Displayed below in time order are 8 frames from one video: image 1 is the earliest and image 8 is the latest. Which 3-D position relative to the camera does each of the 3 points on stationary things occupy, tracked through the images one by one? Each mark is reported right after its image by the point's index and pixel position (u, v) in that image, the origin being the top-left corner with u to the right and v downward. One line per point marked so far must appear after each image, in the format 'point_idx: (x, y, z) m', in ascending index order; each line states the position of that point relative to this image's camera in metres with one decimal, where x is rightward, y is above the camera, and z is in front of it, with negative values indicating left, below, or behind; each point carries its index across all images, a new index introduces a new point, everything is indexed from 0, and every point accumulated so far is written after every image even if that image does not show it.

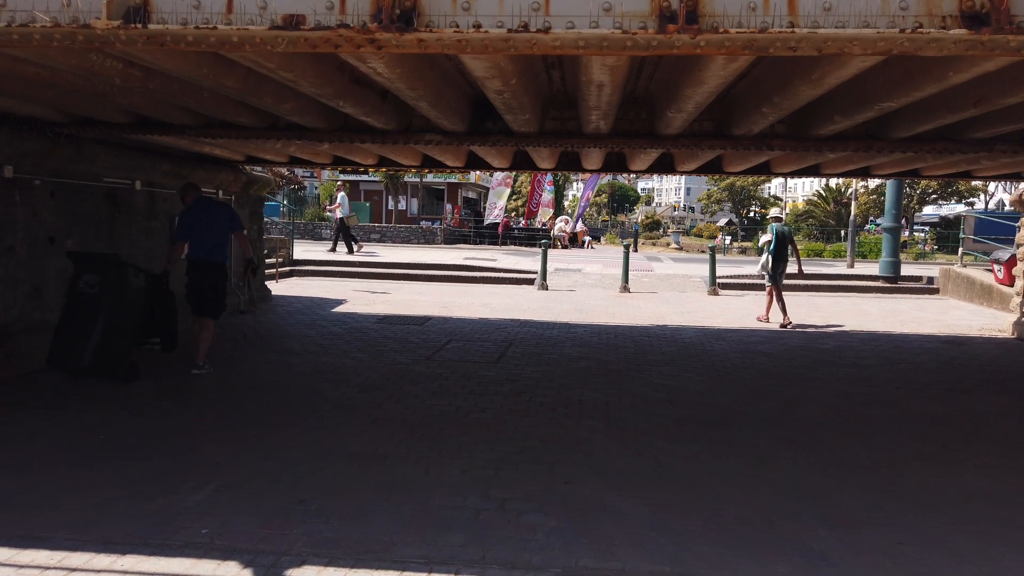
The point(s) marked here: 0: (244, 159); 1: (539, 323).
0: (-3.9, +1.9, +10.9) m
1: (+0.4, -0.5, +11.2) m
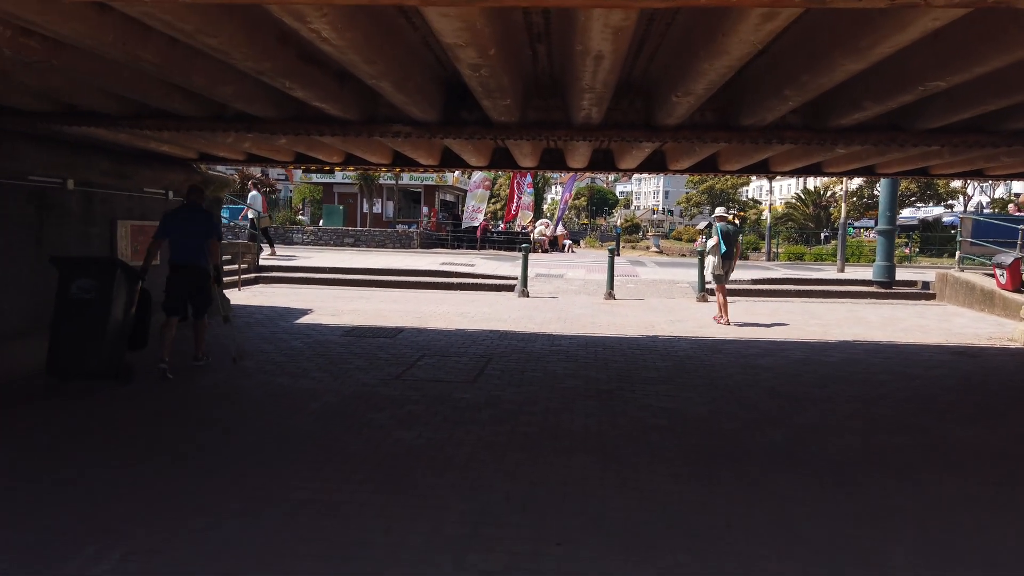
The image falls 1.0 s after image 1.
0: (-4.1, +1.7, +9.9) m
1: (+0.1, -0.6, +10.4) m
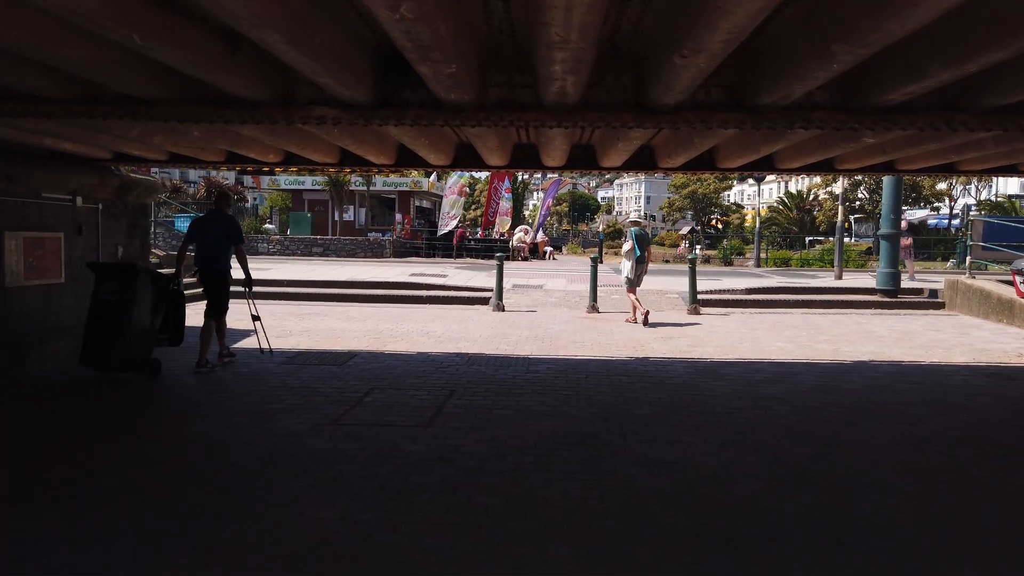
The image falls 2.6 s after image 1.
0: (-4.5, +1.5, +8.5) m
1: (-0.3, -0.8, +9.0) m
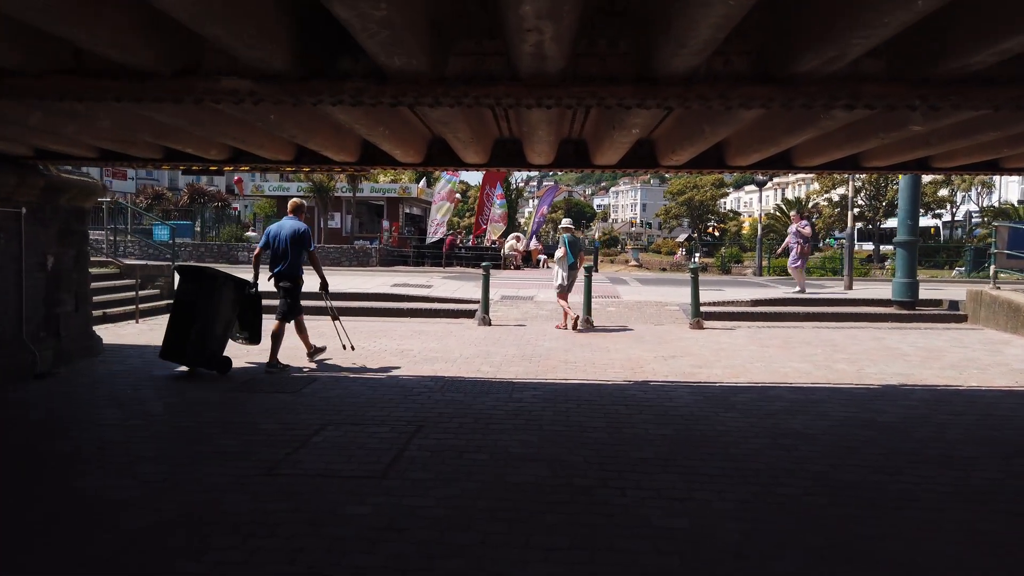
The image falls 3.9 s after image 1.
0: (-4.7, +1.3, +7.4) m
1: (-0.5, -1.0, +7.9) m
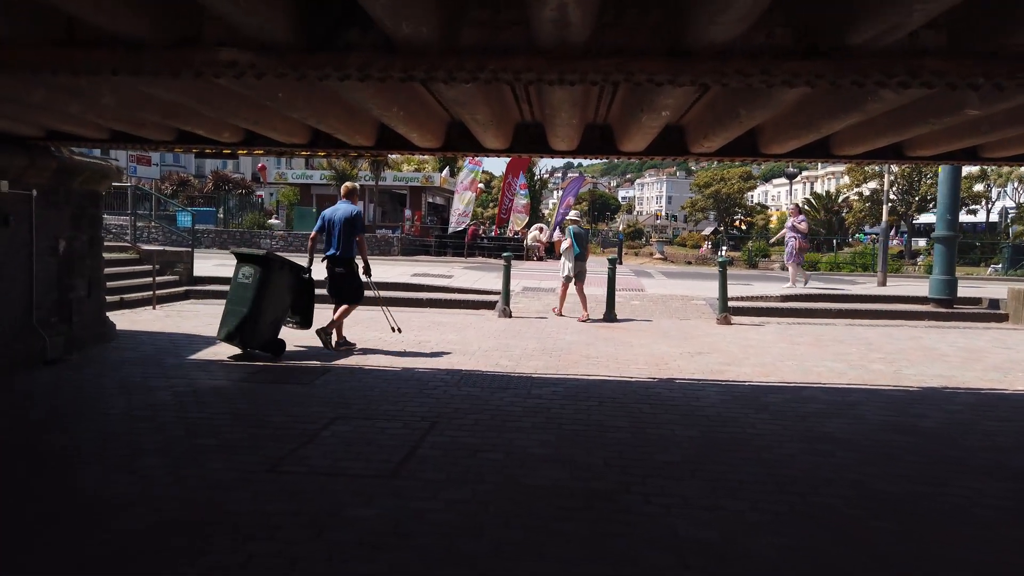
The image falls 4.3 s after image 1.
0: (-4.5, +1.5, +7.3) m
1: (-0.3, -0.9, +7.6) m
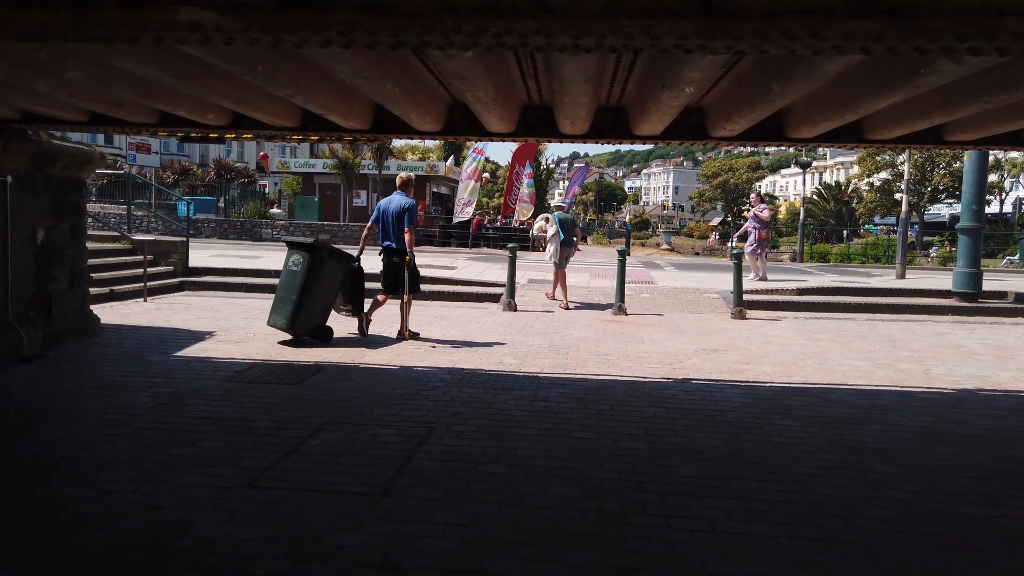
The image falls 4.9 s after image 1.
0: (-4.4, +1.6, +6.8) m
1: (-0.2, -0.8, +7.2) m
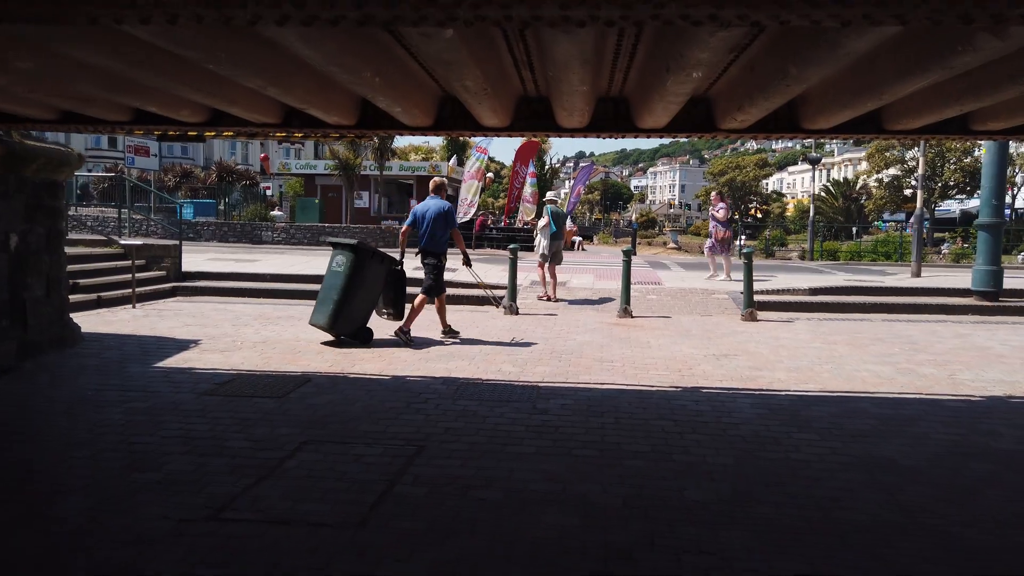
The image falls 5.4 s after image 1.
0: (-4.5, +1.5, +6.4) m
1: (-0.2, -0.9, +6.8) m
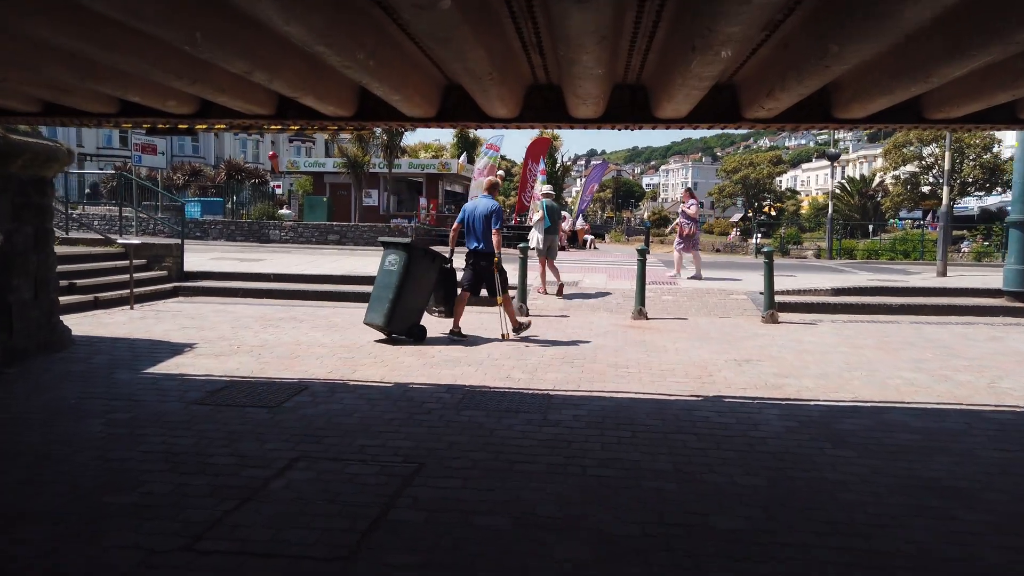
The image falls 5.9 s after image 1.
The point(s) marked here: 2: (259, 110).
0: (-4.4, +1.5, +6.1) m
1: (-0.1, -0.9, +6.3) m
2: (-1.9, +1.3, +5.7) m
